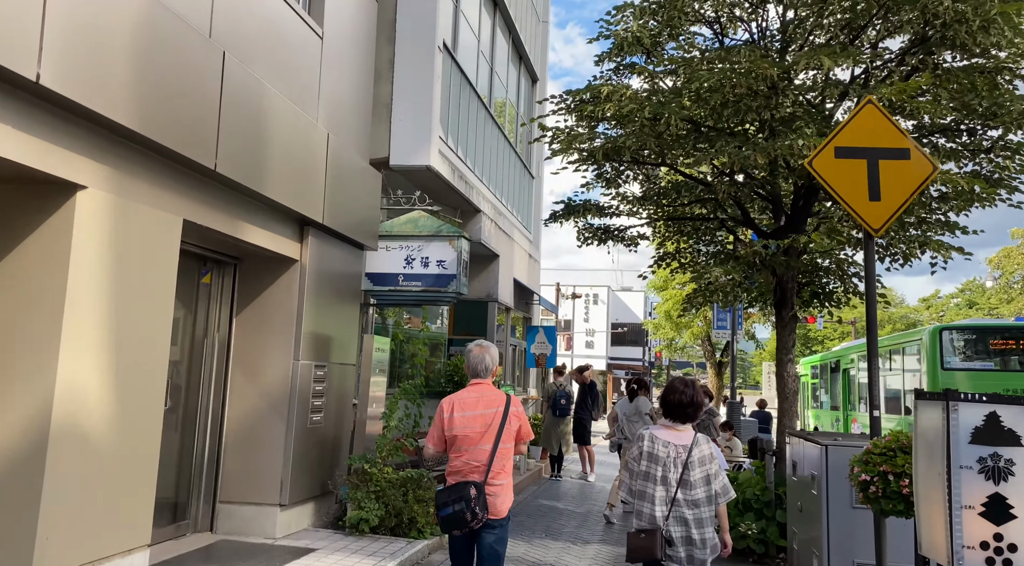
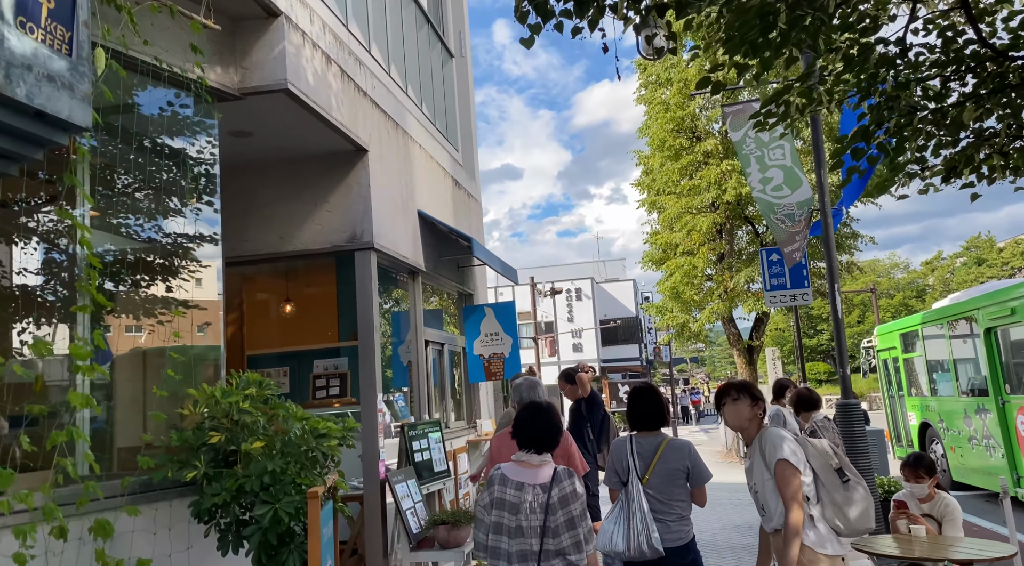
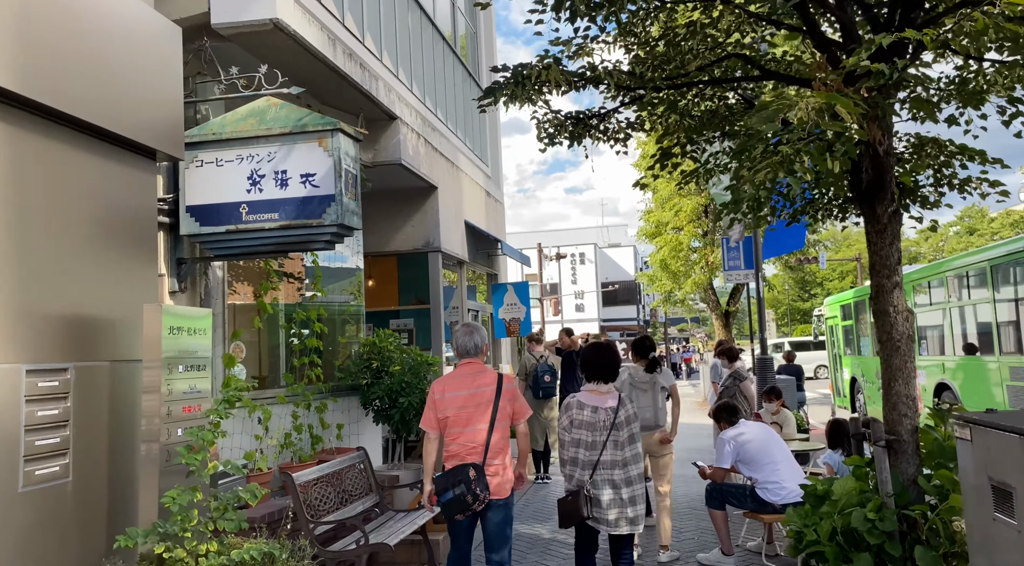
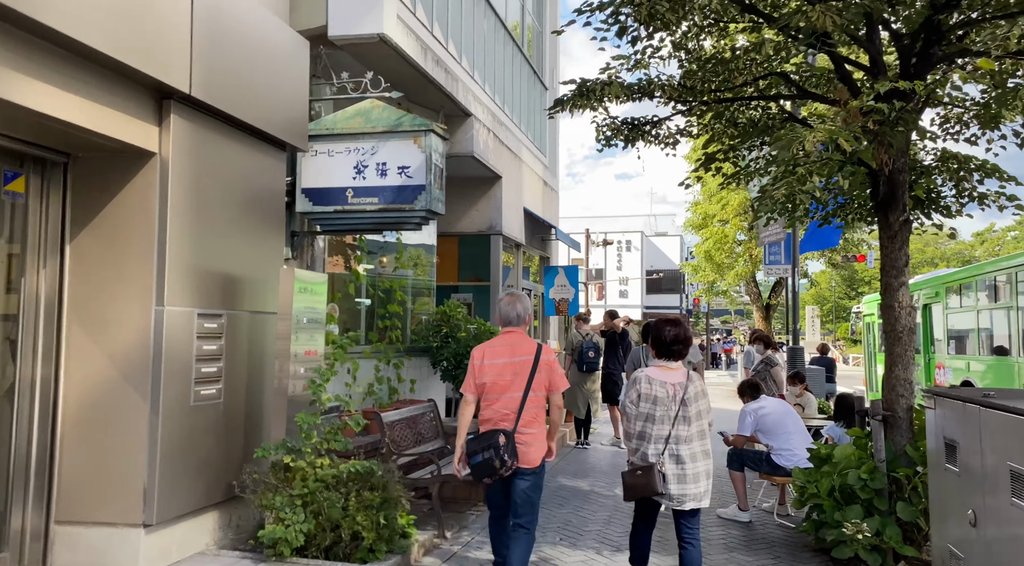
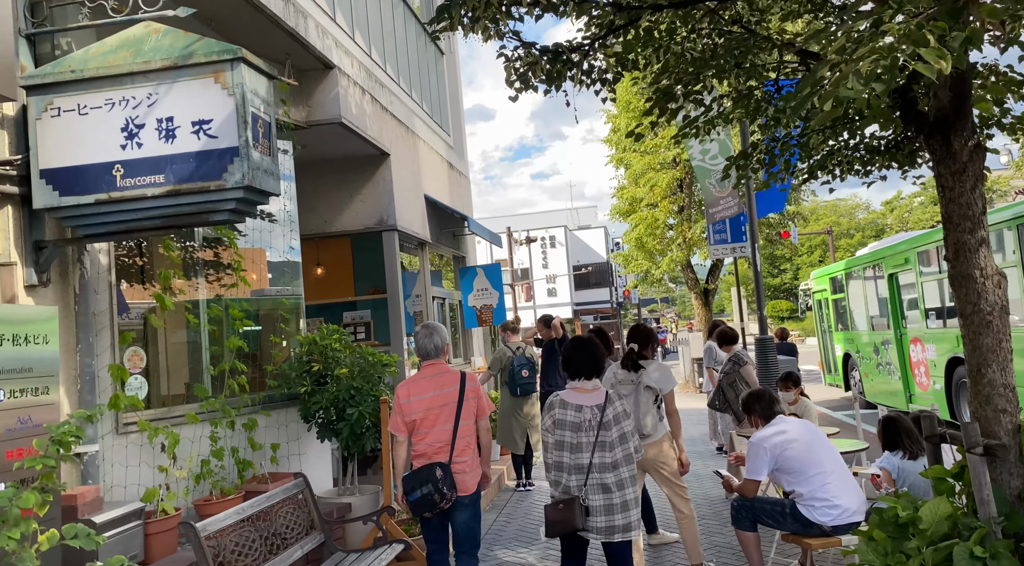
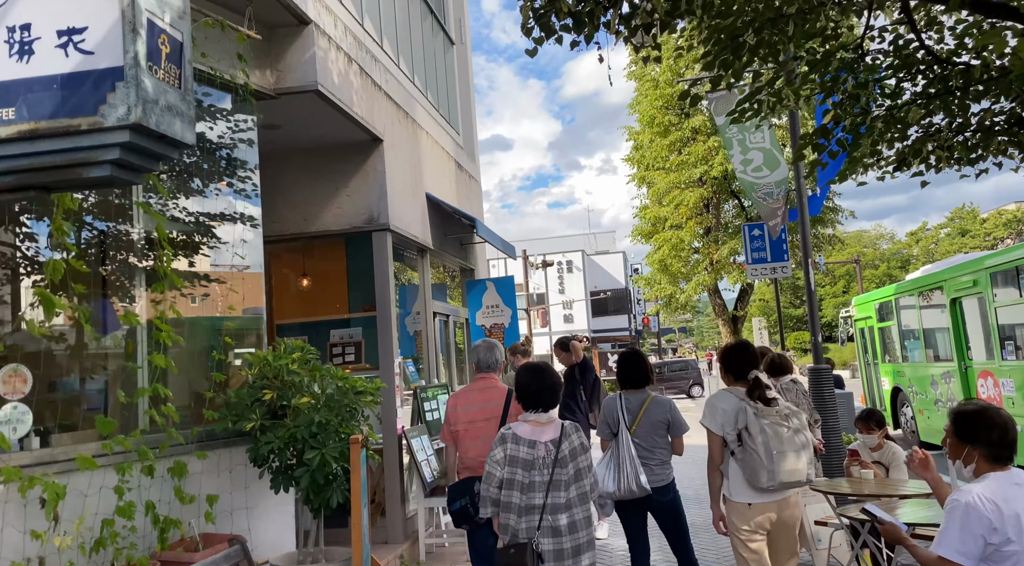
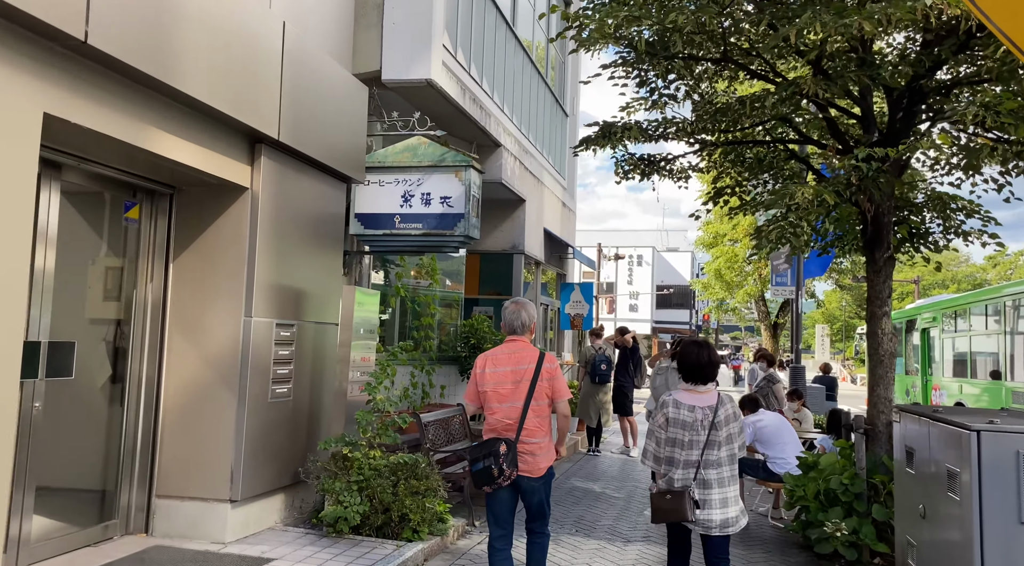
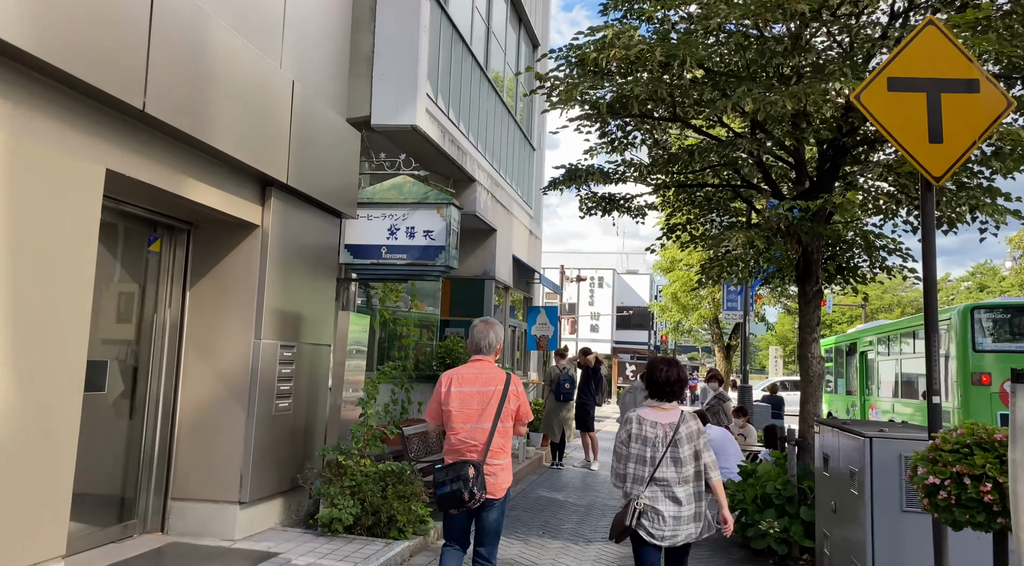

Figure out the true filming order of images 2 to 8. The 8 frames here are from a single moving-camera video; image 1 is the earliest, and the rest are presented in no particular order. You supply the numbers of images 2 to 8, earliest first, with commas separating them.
8, 7, 4, 3, 5, 6, 2
